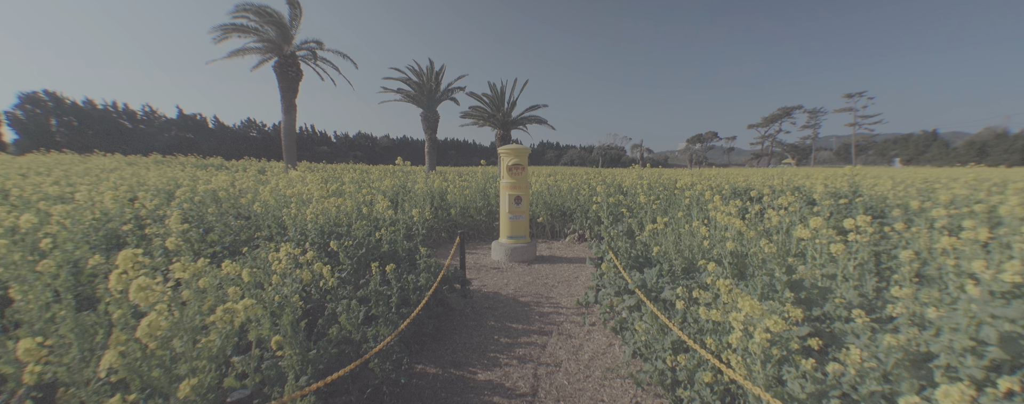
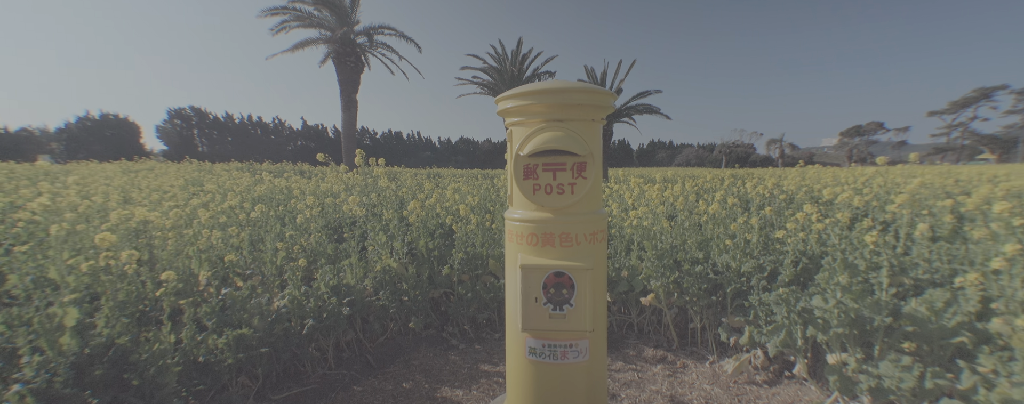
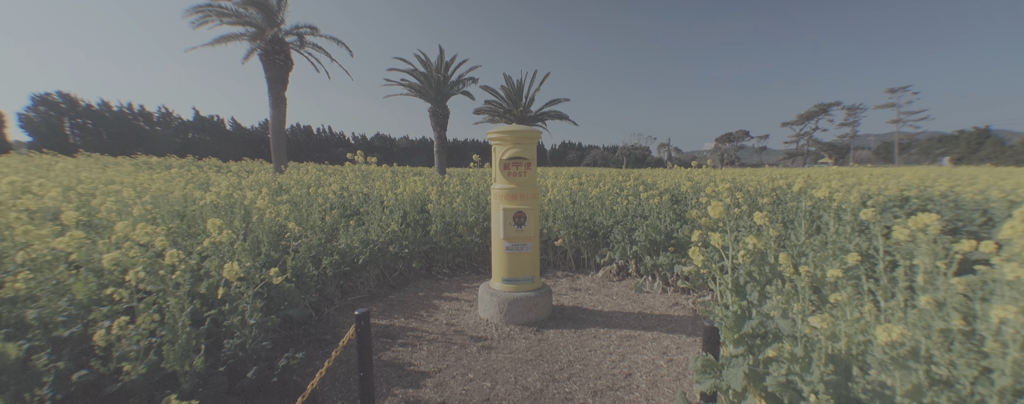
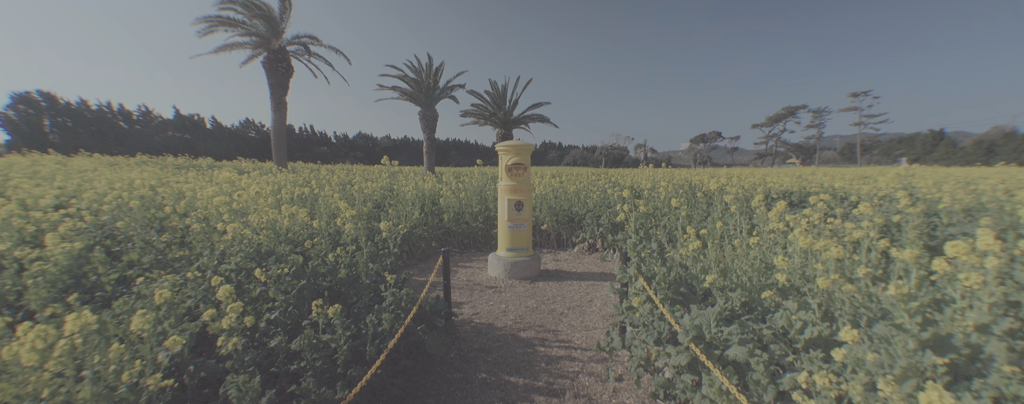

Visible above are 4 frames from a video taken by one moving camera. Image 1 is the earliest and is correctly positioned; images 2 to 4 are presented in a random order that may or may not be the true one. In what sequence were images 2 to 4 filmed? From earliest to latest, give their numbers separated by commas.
4, 3, 2
